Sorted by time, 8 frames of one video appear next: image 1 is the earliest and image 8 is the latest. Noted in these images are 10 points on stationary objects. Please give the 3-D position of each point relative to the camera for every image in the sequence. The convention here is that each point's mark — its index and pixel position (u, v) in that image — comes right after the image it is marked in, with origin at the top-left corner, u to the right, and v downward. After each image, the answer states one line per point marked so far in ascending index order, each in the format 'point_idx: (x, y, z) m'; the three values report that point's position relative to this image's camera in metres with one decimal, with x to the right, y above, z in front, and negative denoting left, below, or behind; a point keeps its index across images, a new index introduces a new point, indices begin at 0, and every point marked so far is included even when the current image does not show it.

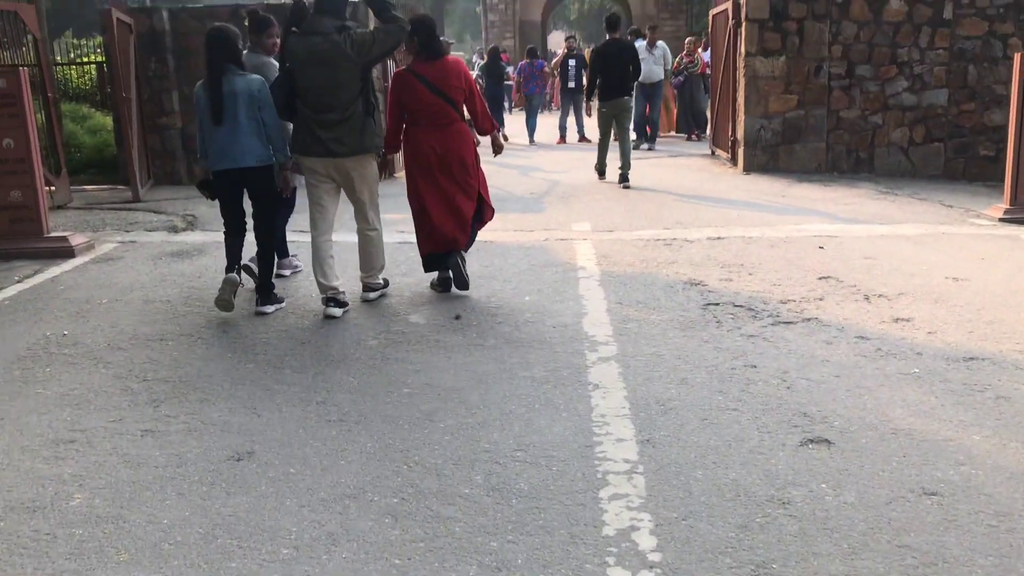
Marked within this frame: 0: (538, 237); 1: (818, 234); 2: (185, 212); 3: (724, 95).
0: (+0.2, +0.4, +6.9) m
1: (+2.1, +0.4, +6.7) m
2: (-2.8, +0.6, +8.3) m
3: (+2.6, +2.3, +11.7) m
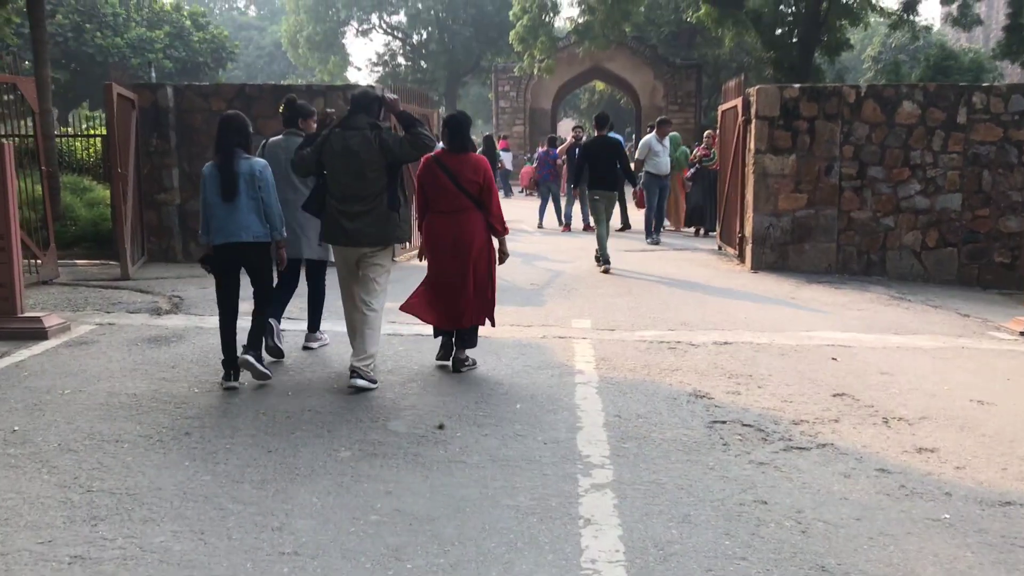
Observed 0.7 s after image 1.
0: (+0.1, -0.3, +6.6) m
1: (+2.1, -0.4, +6.3) m
2: (-2.8, -0.1, +8.0) m
3: (+2.6, +1.2, +11.5) m
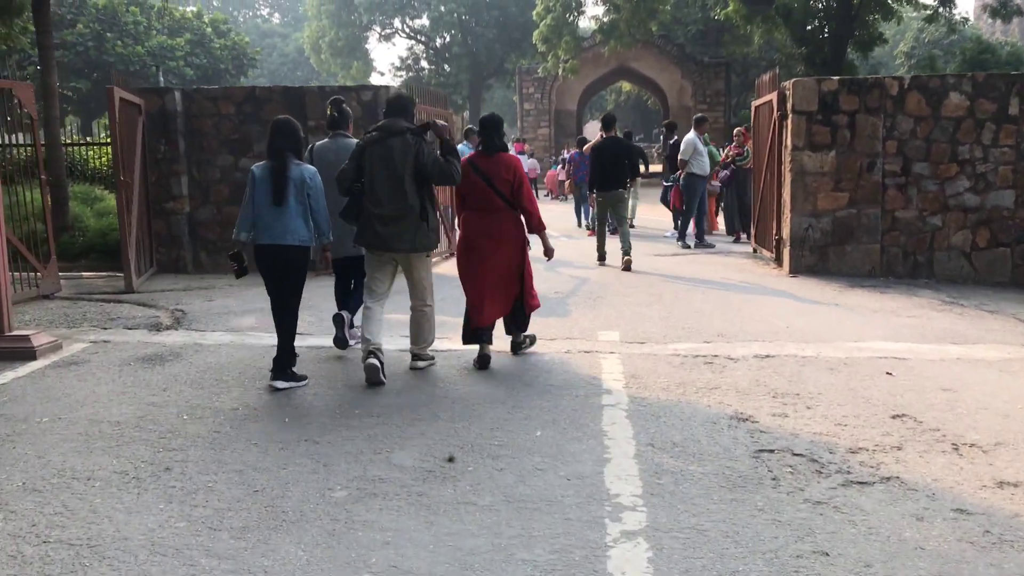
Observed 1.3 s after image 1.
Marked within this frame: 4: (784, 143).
0: (+0.3, -0.4, +6.1) m
1: (+2.2, -0.4, +5.8) m
2: (-2.7, -0.2, +7.6) m
3: (+2.9, +1.1, +10.9) m
4: (+2.8, +1.5, +10.0) m
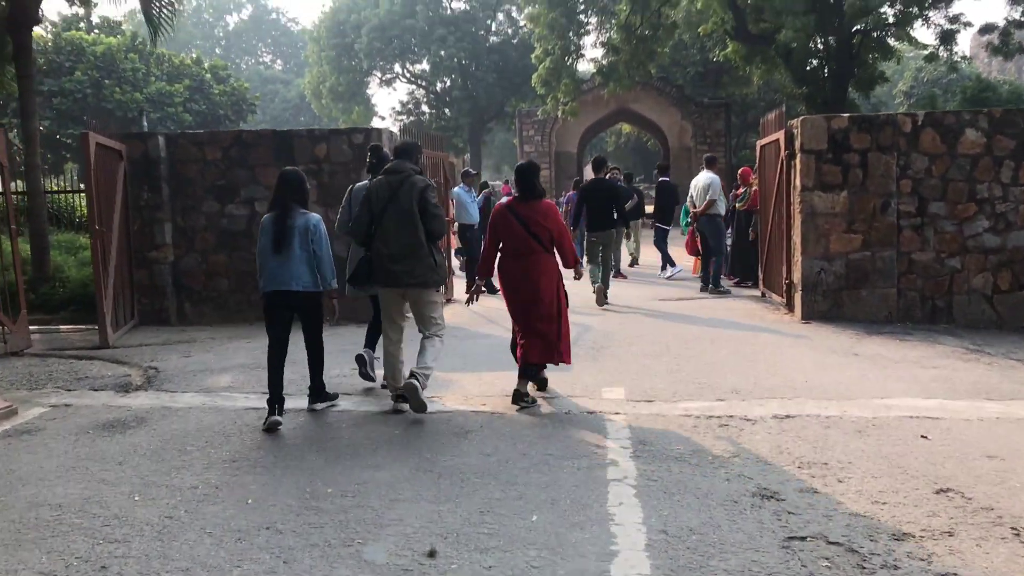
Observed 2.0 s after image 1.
0: (+0.2, -0.7, +5.6) m
1: (+2.2, -0.7, +5.3) m
2: (-2.7, -0.6, +7.1) m
3: (+2.9, +0.6, +10.5) m
4: (+2.8, +1.0, +9.6) m
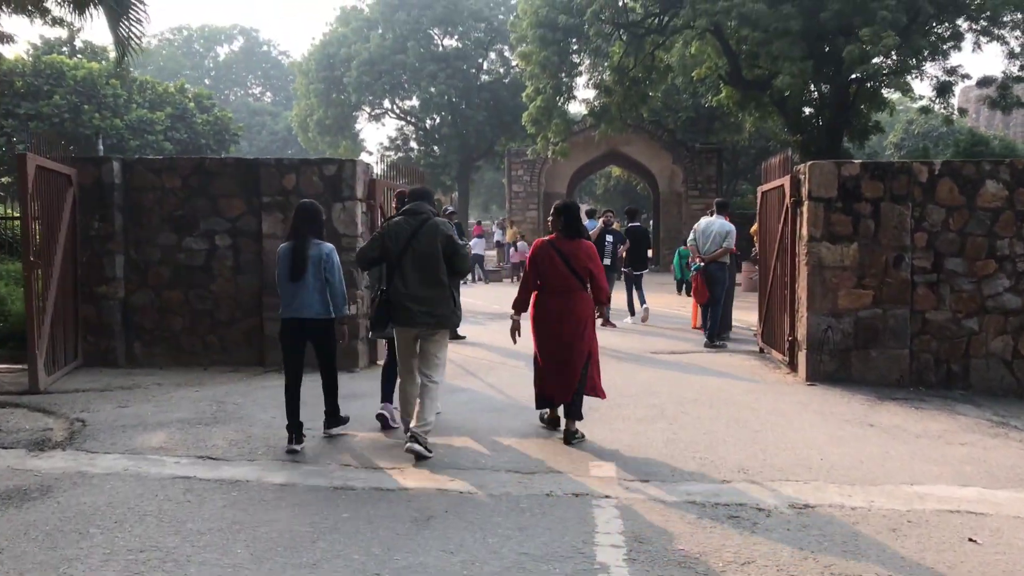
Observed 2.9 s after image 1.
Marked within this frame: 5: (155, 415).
0: (+0.1, -1.0, +4.8) m
1: (+2.1, -1.0, +4.5) m
2: (-2.8, -0.8, +6.3) m
3: (+2.7, 0.0, +9.8) m
4: (+2.6, +0.5, +8.9) m
5: (-2.4, -0.8, +6.4) m
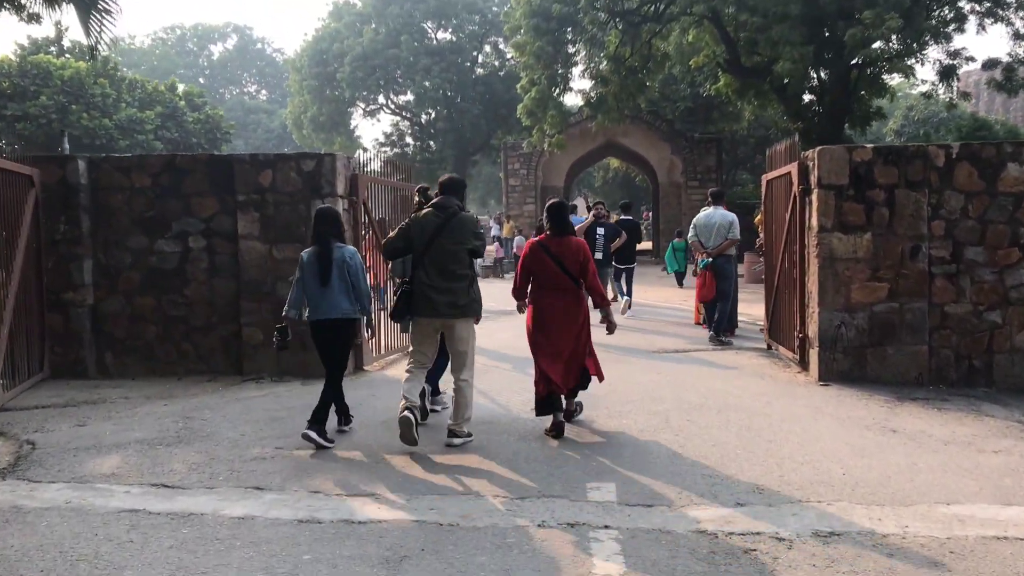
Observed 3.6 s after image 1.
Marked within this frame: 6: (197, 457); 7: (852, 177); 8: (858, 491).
0: (+0.1, -1.0, +4.3) m
1: (+2.0, -1.0, +4.0) m
2: (-2.9, -0.9, +5.8) m
3: (+2.6, +0.1, +9.2) m
4: (+2.6, +0.6, +8.4) m
5: (-2.4, -0.9, +5.8) m
6: (-1.7, -0.9, +5.3) m
7: (+2.8, +0.9, +8.0) m
8: (+1.7, -1.0, +4.6) m
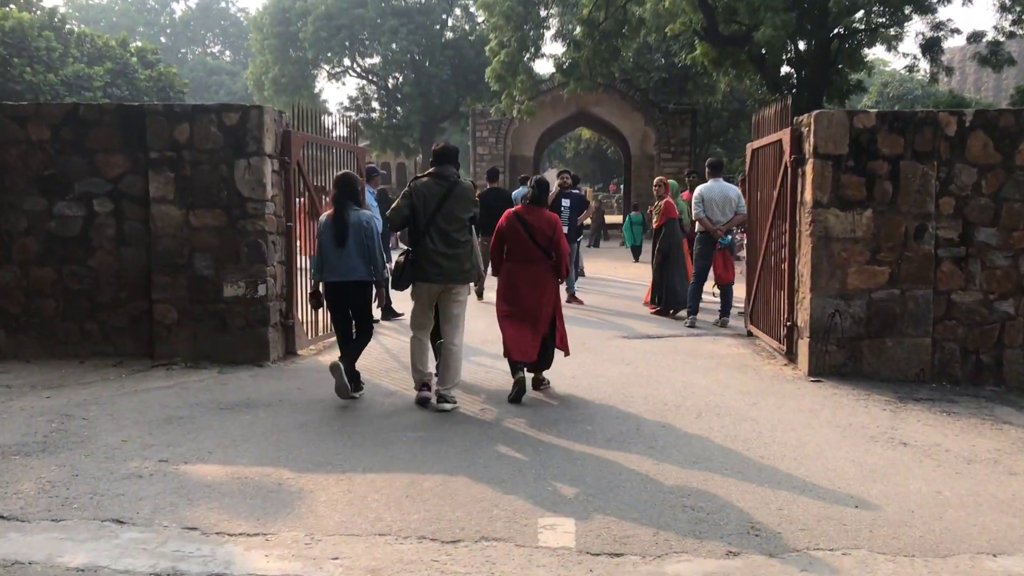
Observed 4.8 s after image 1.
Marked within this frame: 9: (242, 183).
0: (-0.2, -1.0, +3.3) m
1: (+1.8, -1.0, +3.1) m
2: (-3.2, -0.7, +4.7) m
3: (+2.2, +0.2, +8.3) m
4: (+2.2, +0.7, +7.4) m
5: (-2.7, -0.7, +4.8) m
6: (-2.0, -0.8, +4.3) m
7: (+2.5, +1.0, +7.0) m
8: (+1.4, -0.9, +3.7) m
9: (-2.0, +0.8, +7.2) m
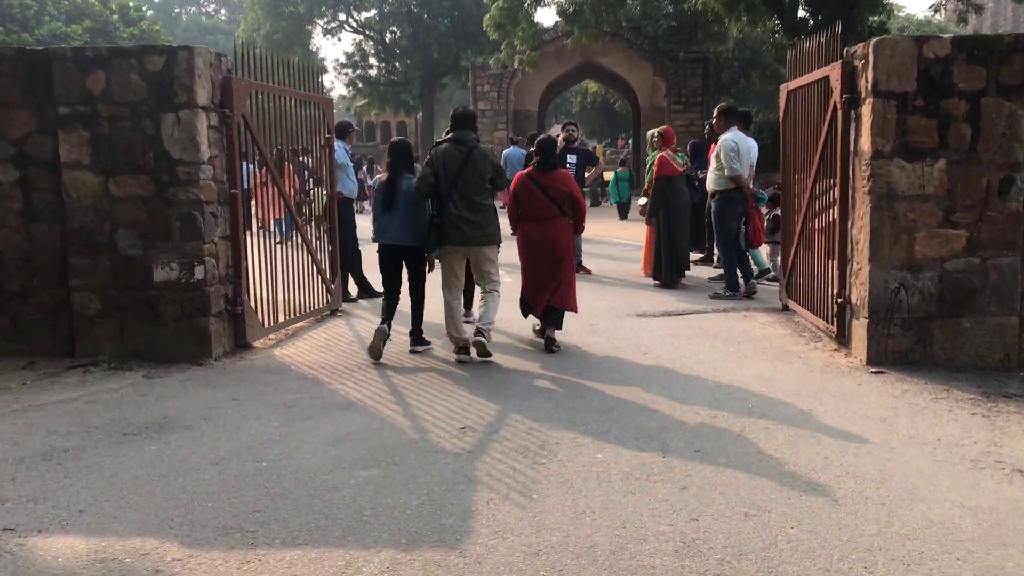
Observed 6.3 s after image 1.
0: (-0.3, -1.0, +2.0) m
1: (+1.7, -1.0, +1.8) m
2: (-3.3, -0.8, +3.5) m
3: (+2.2, +0.5, +6.9) m
4: (+2.2, +0.9, +6.1) m
5: (-2.8, -0.8, +3.5) m
6: (-2.1, -0.8, +3.0) m
7: (+2.4, +1.2, +5.7) m
8: (+1.3, -0.9, +2.4) m
9: (-2.1, +0.9, +5.9) m
